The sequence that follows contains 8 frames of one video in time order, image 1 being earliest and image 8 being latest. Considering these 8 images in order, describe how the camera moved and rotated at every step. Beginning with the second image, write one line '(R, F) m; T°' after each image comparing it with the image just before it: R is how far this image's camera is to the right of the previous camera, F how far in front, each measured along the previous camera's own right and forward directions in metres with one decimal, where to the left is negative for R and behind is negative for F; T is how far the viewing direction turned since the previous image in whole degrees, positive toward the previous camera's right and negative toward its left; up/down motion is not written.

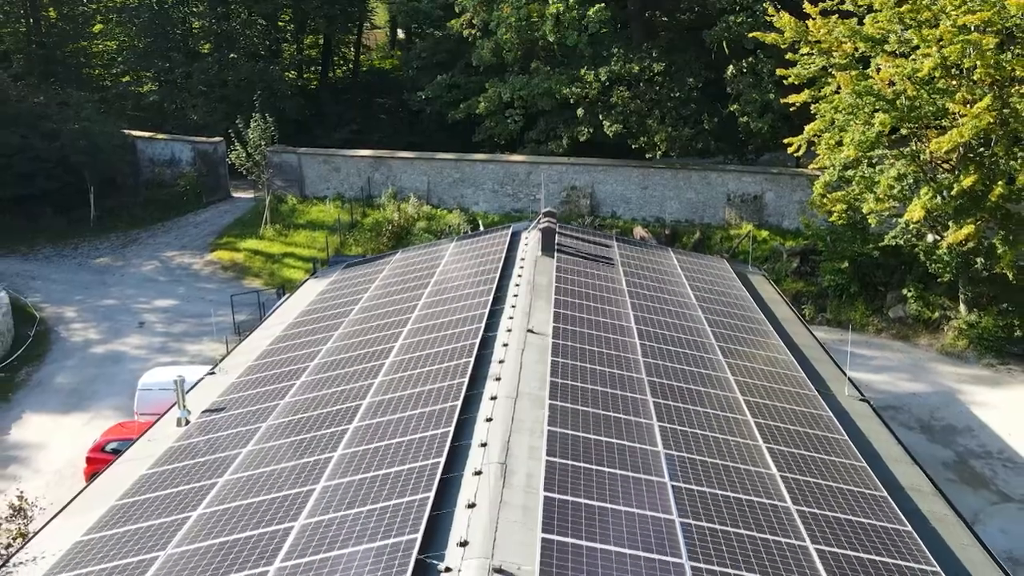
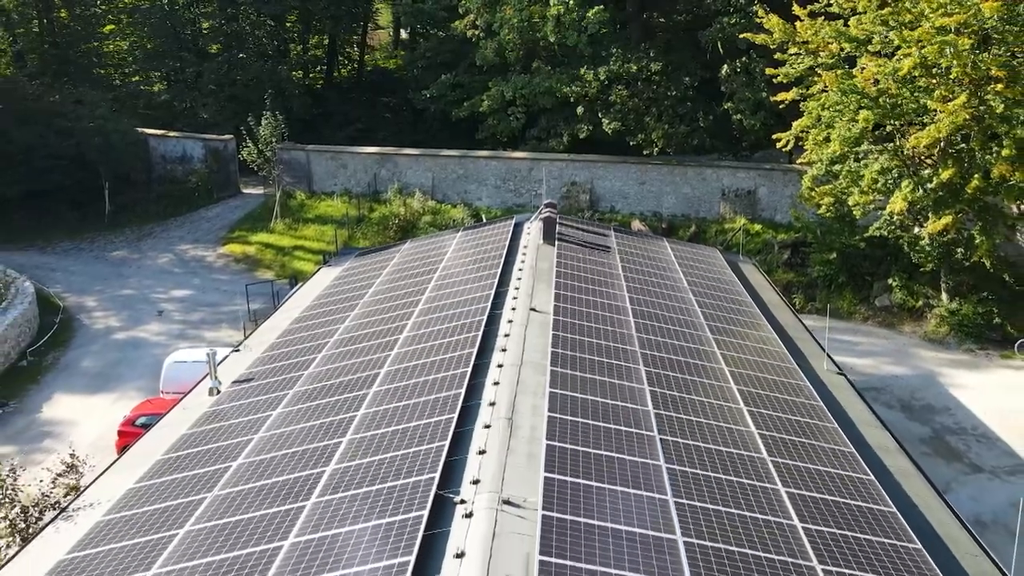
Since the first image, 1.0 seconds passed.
(0.0, -1.1) m; 0°
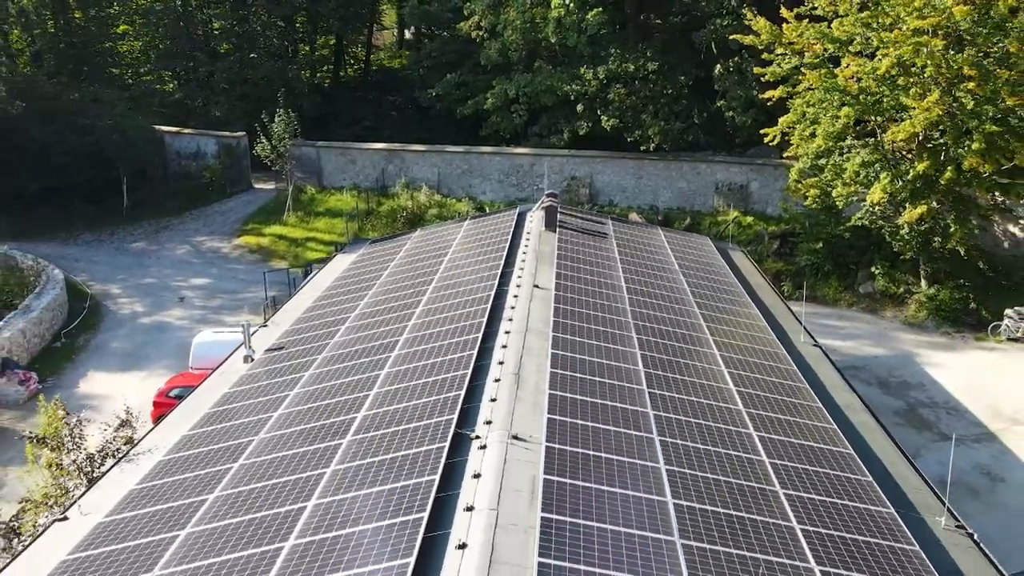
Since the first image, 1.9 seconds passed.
(0.0, -1.4) m; 0°
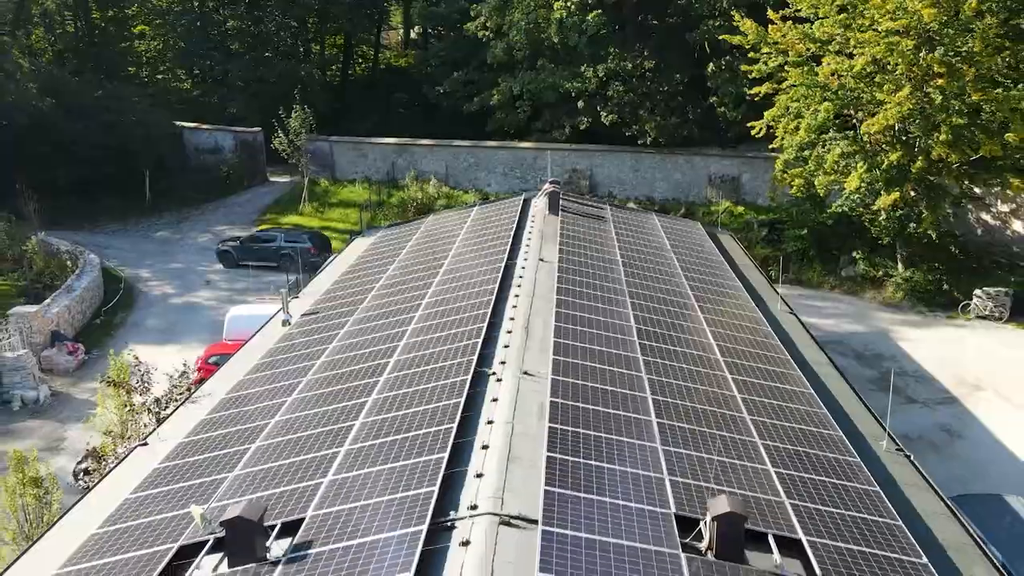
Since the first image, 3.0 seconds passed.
(-0.1, -1.9) m; 0°
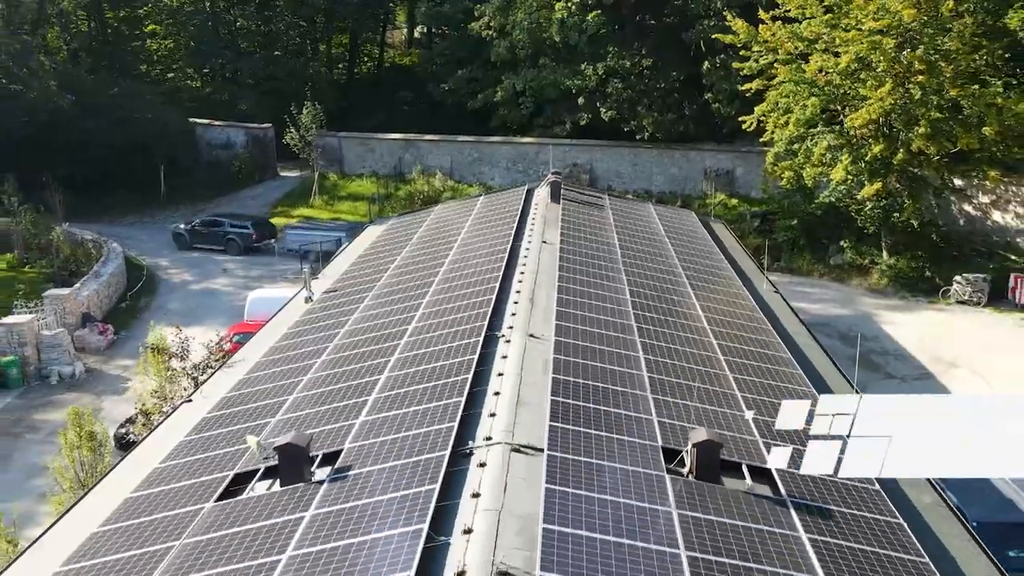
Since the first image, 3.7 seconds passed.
(-0.1, -1.4) m; 0°
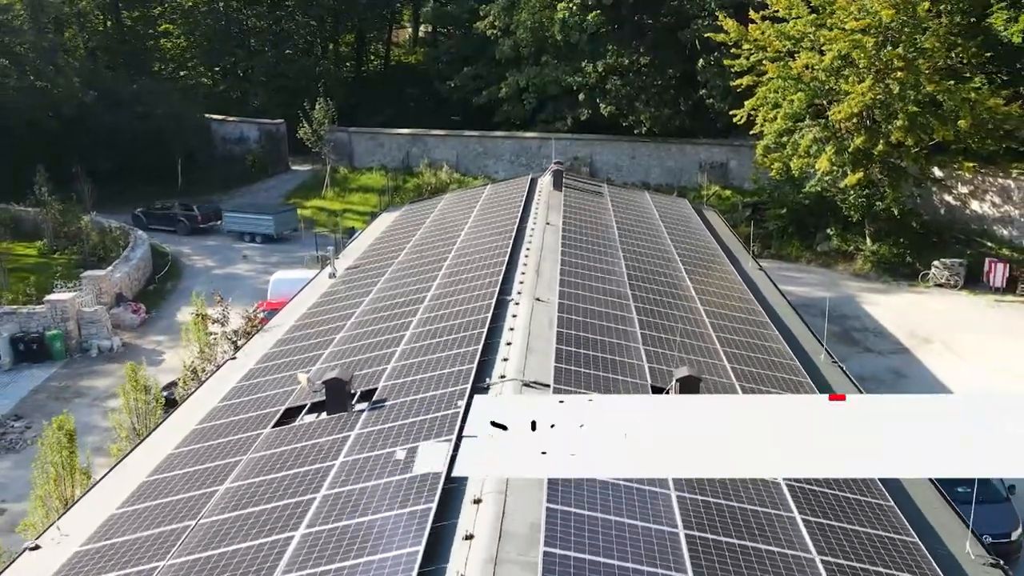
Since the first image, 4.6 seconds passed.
(-0.1, -1.7) m; 0°
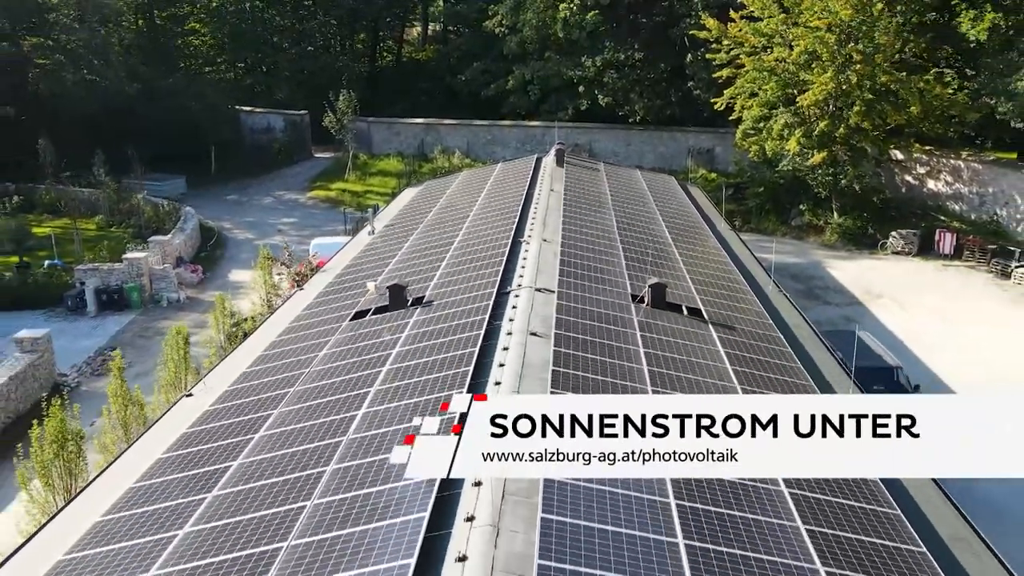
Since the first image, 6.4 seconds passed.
(-0.1, -3.8) m; 0°
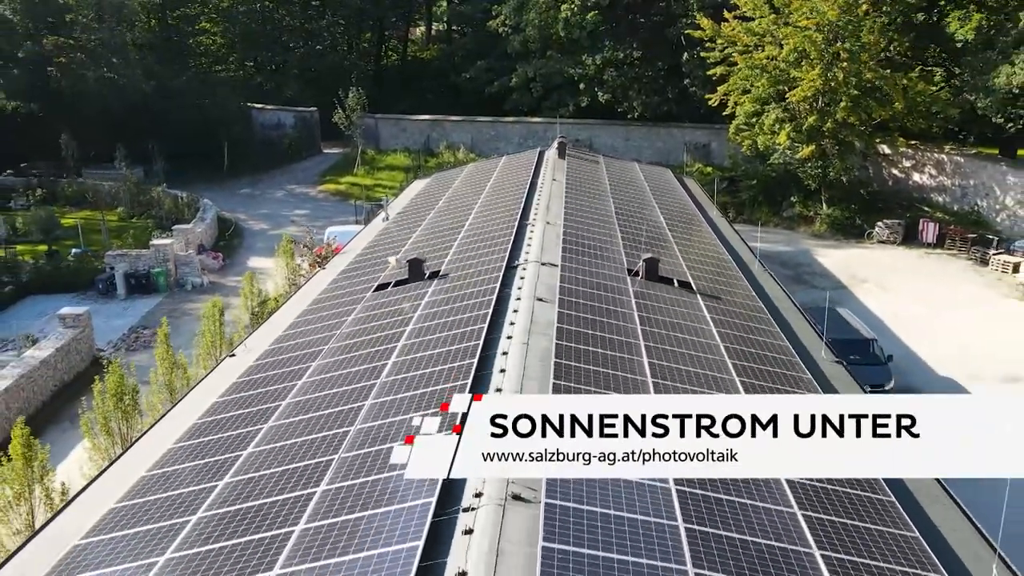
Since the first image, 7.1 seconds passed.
(-0.1, -1.6) m; 0°
